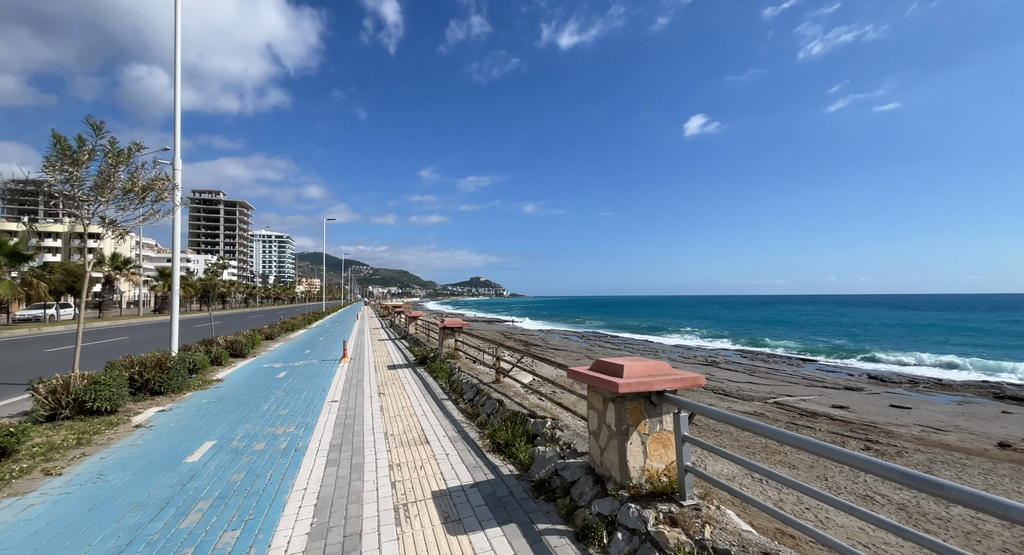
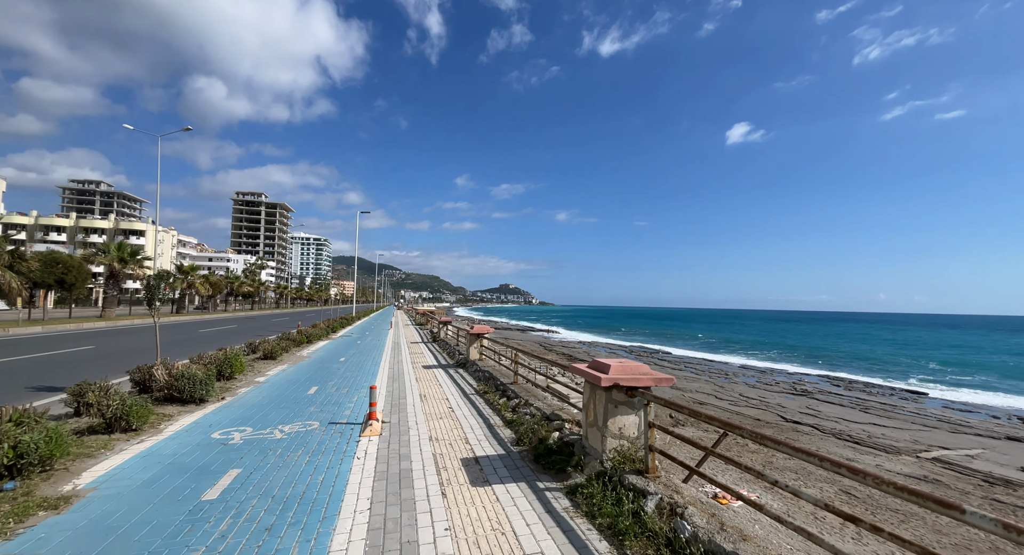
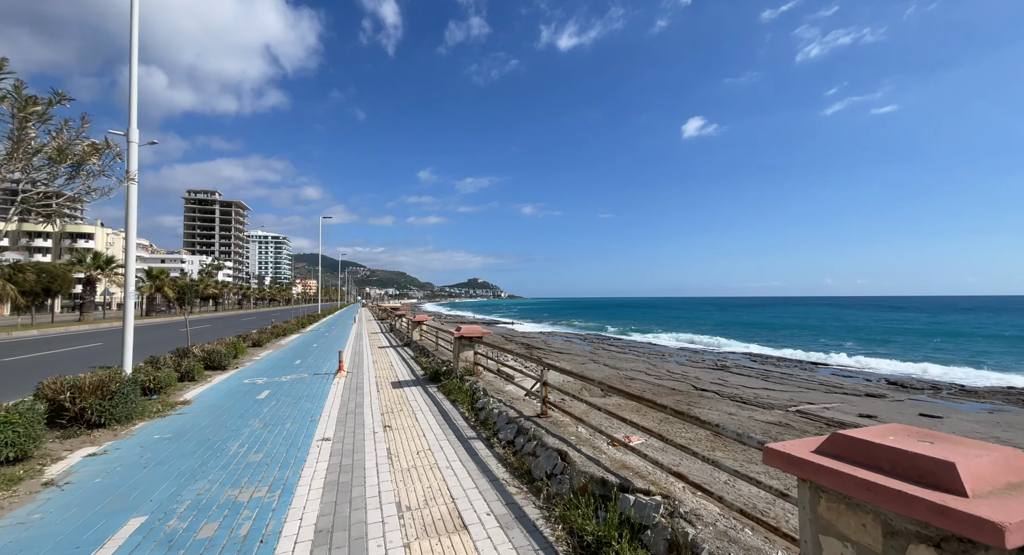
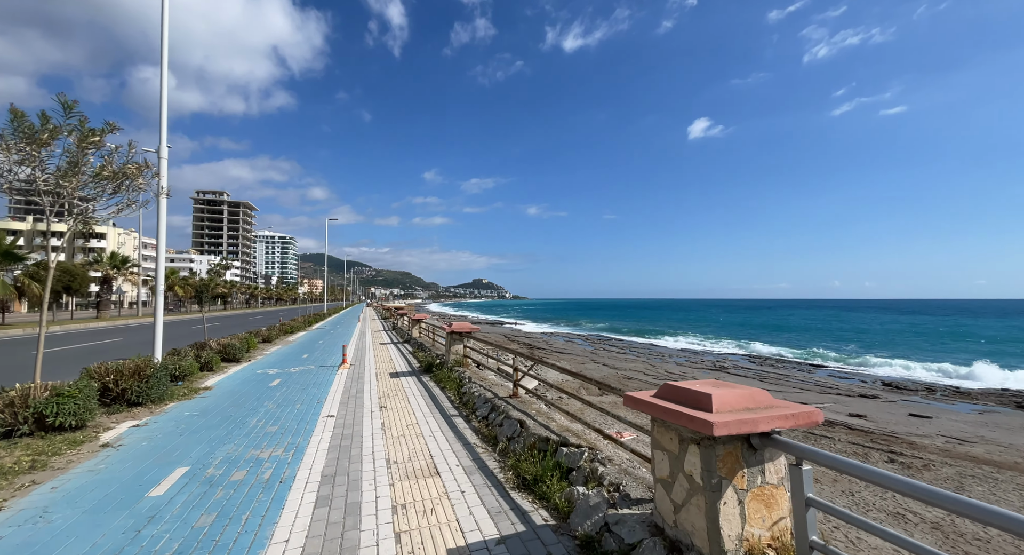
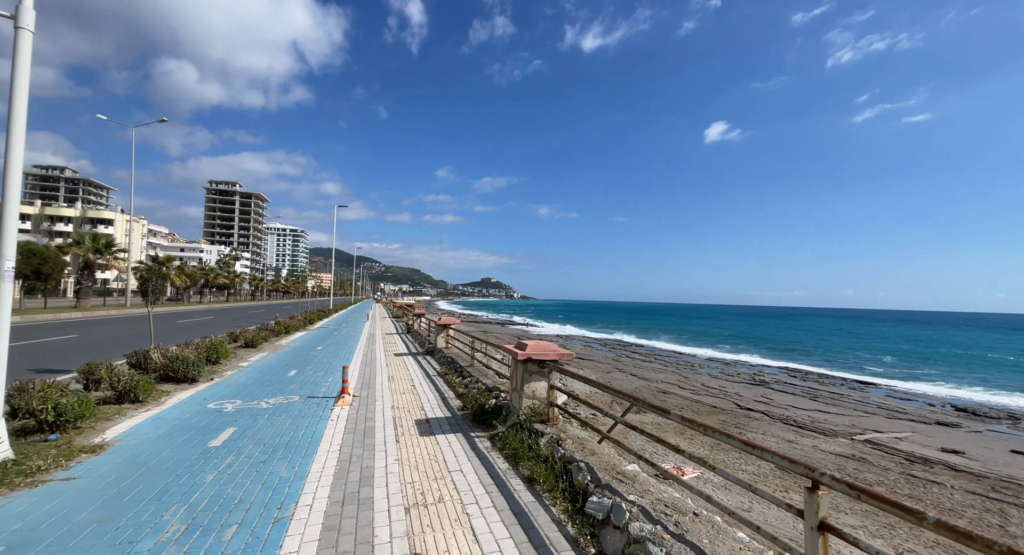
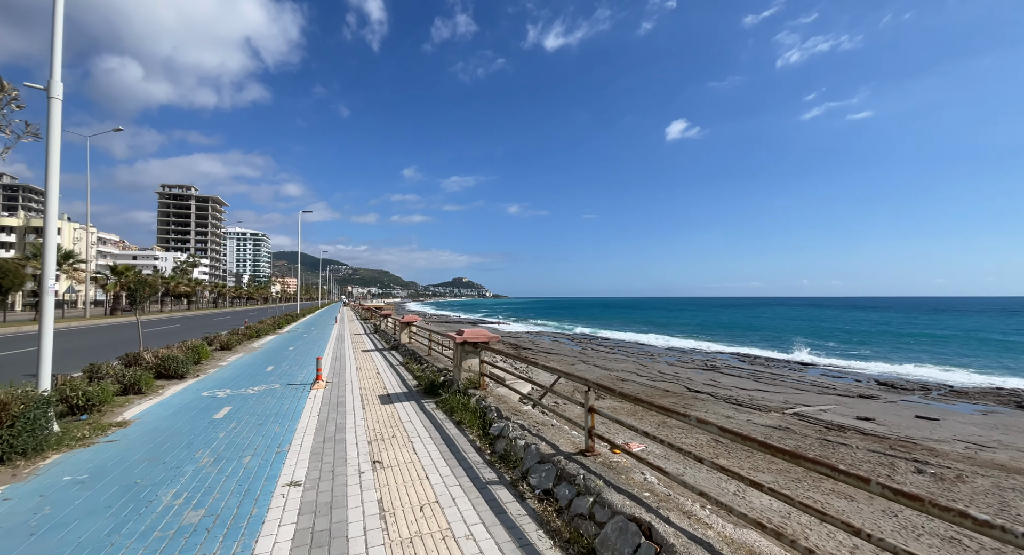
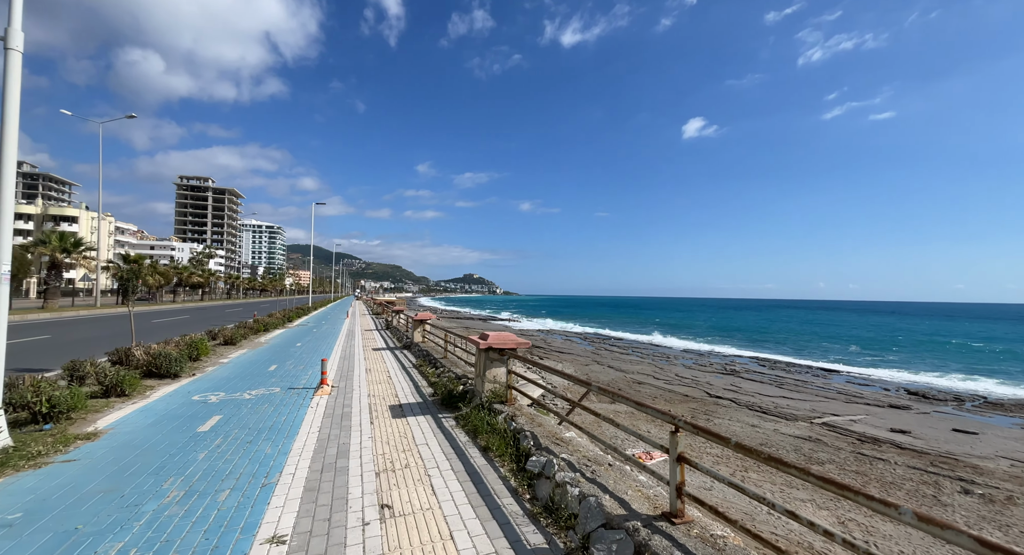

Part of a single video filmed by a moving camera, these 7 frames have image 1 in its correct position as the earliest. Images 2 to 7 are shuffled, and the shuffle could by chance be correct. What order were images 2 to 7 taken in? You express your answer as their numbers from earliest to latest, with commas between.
4, 3, 6, 7, 5, 2
